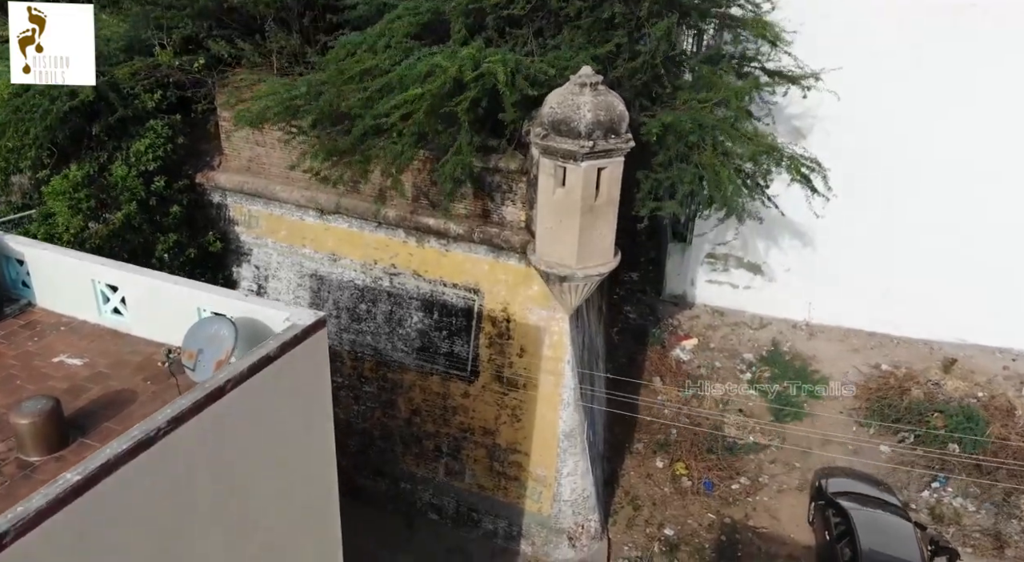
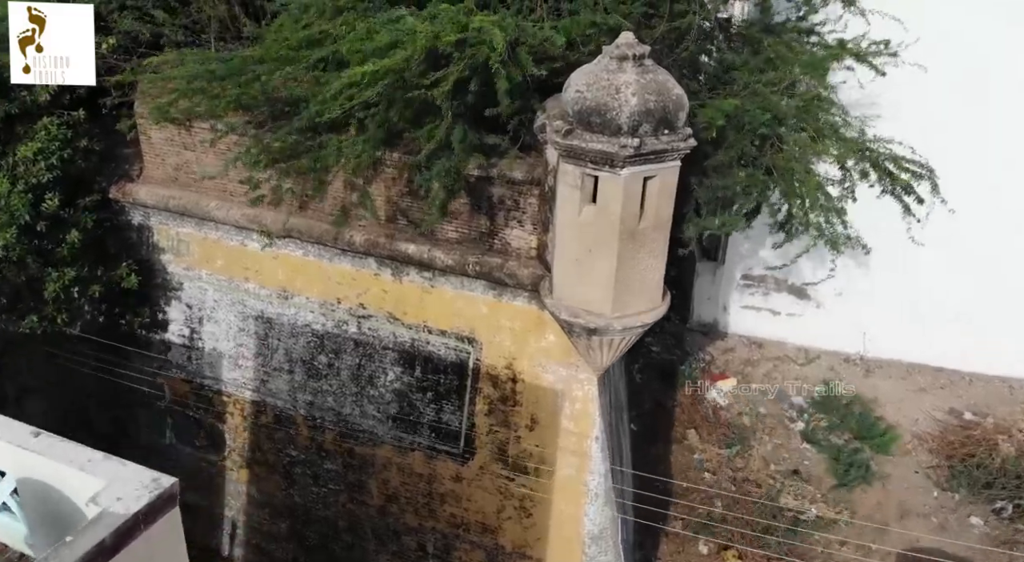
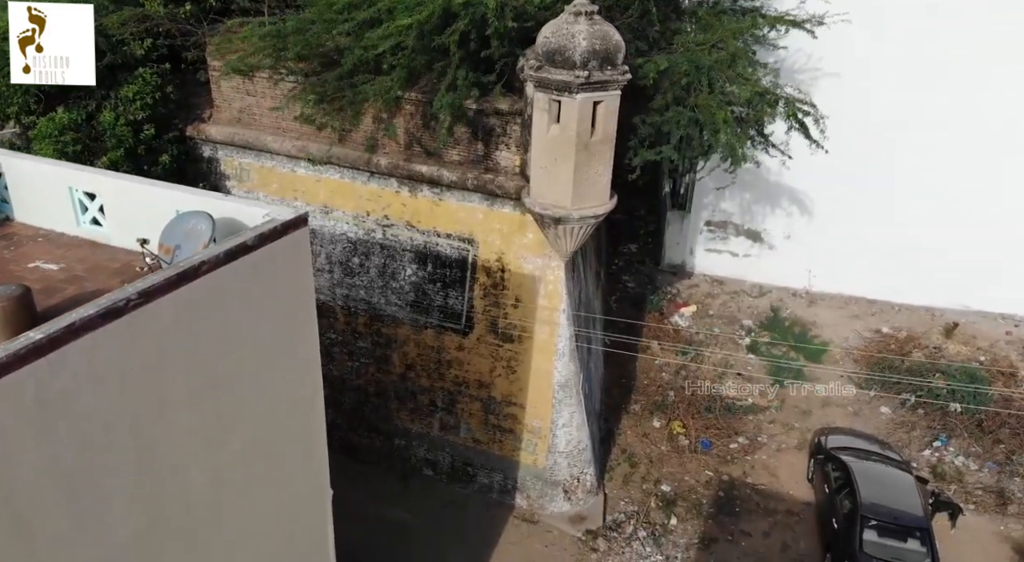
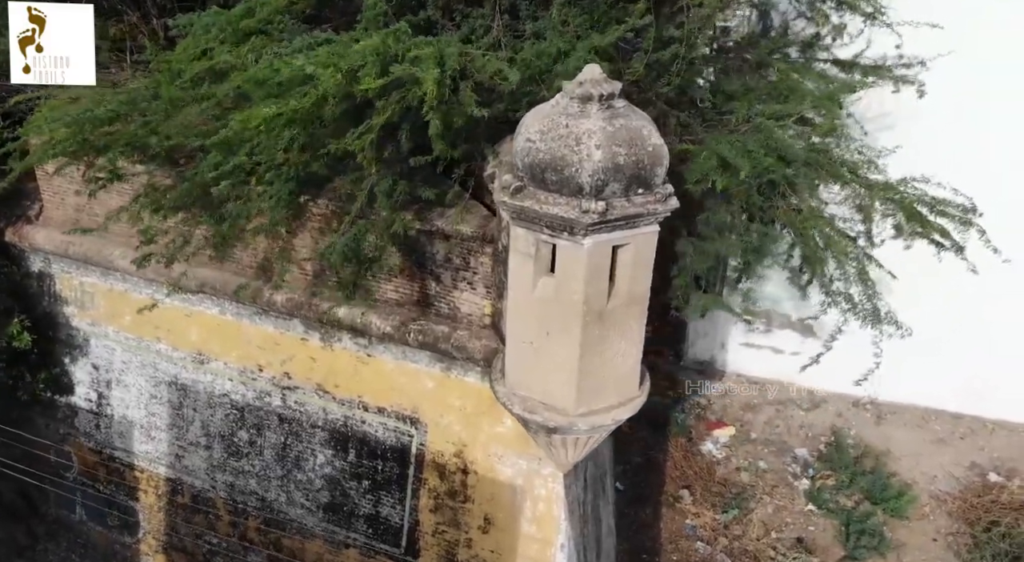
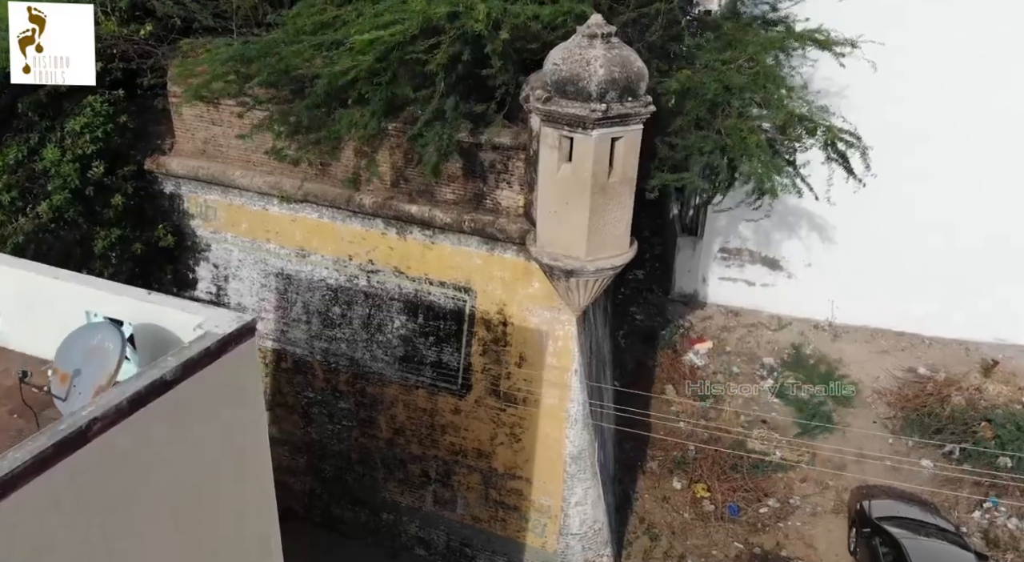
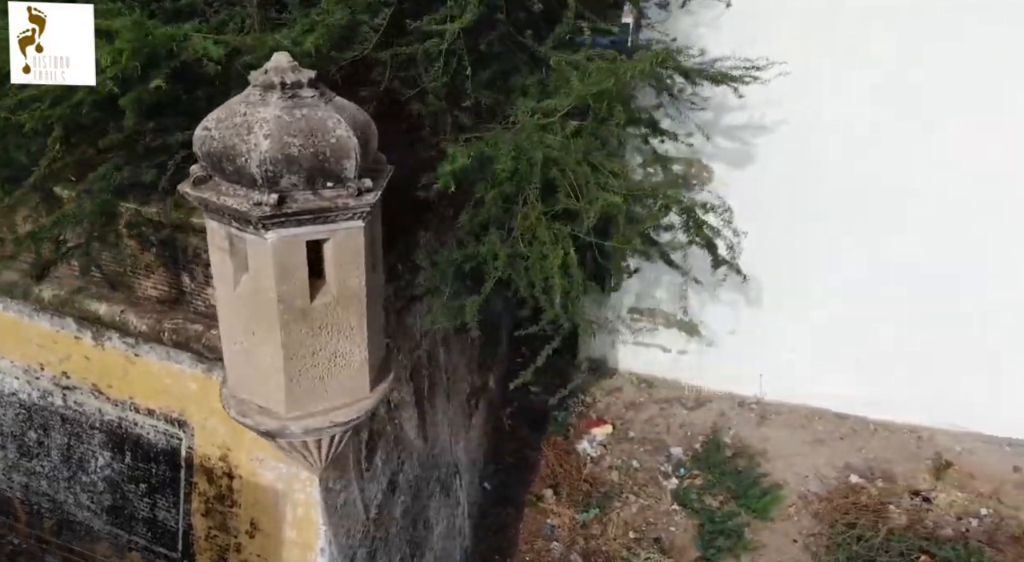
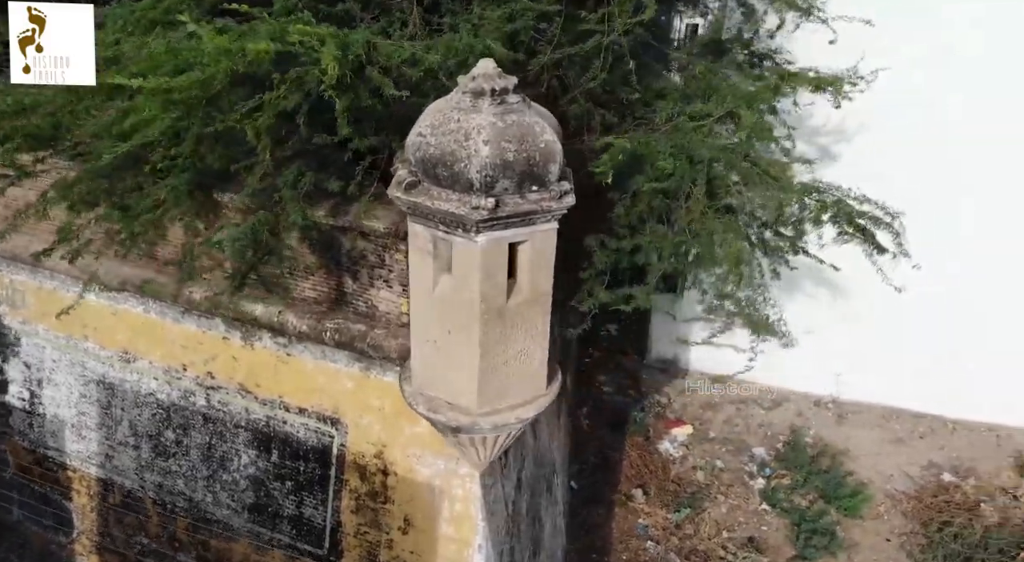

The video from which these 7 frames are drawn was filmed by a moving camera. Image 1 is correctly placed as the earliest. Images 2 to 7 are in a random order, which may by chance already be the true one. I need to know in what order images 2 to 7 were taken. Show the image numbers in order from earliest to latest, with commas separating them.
3, 5, 2, 4, 7, 6
